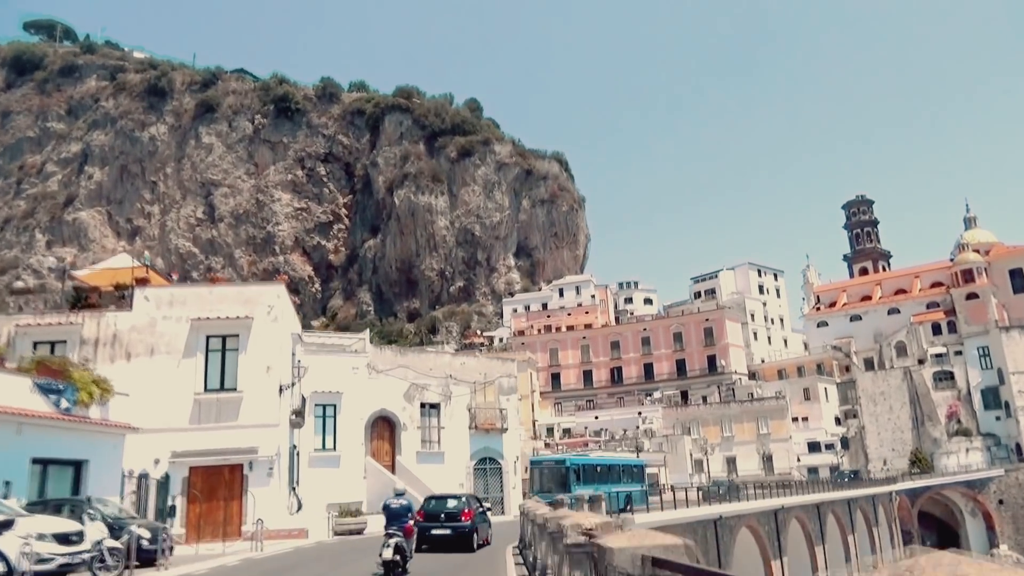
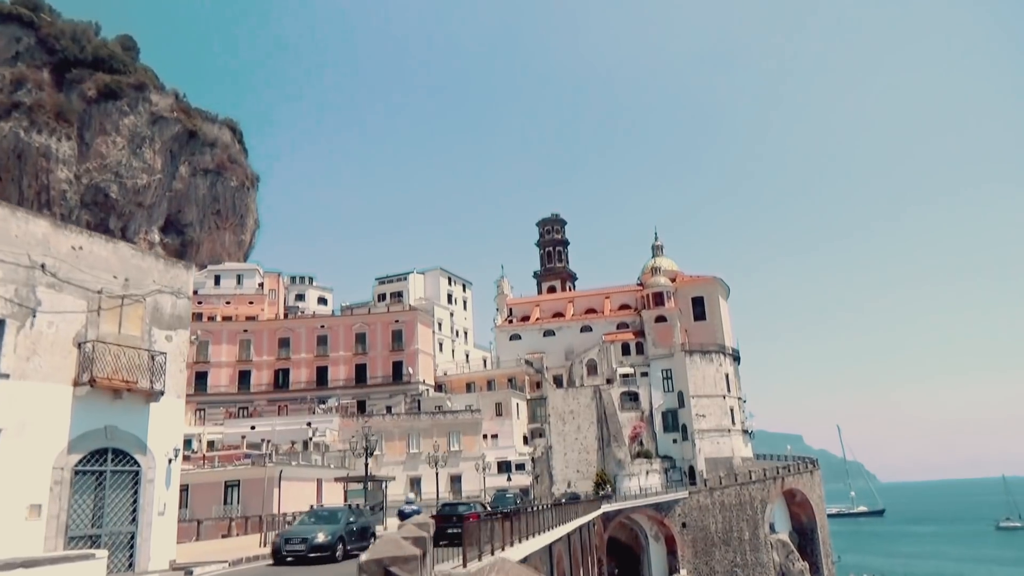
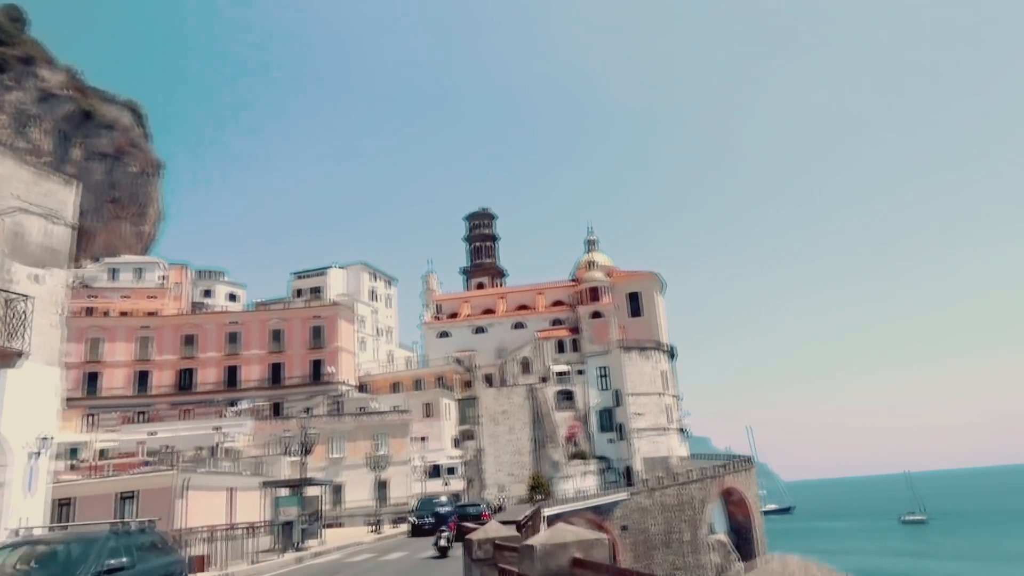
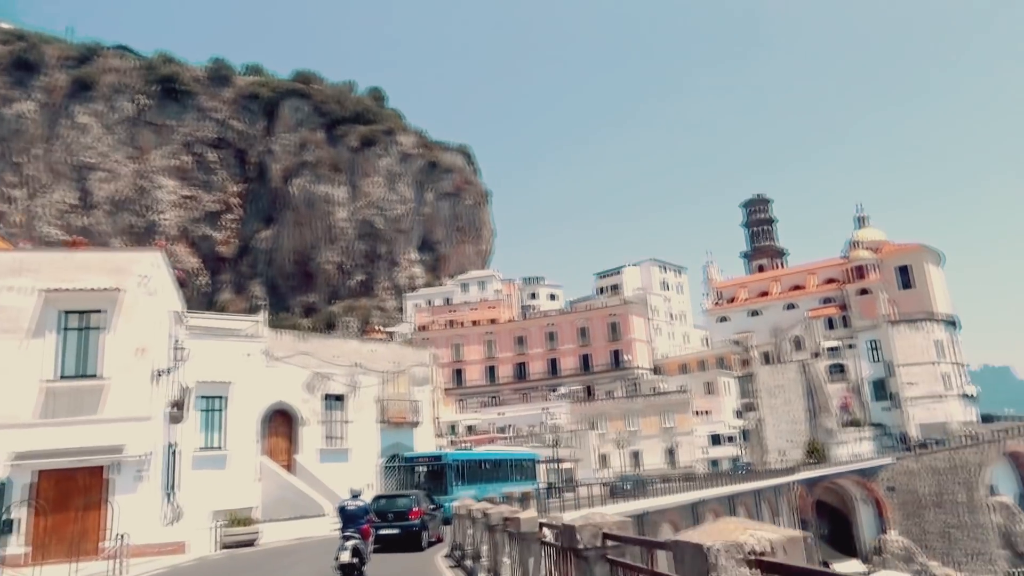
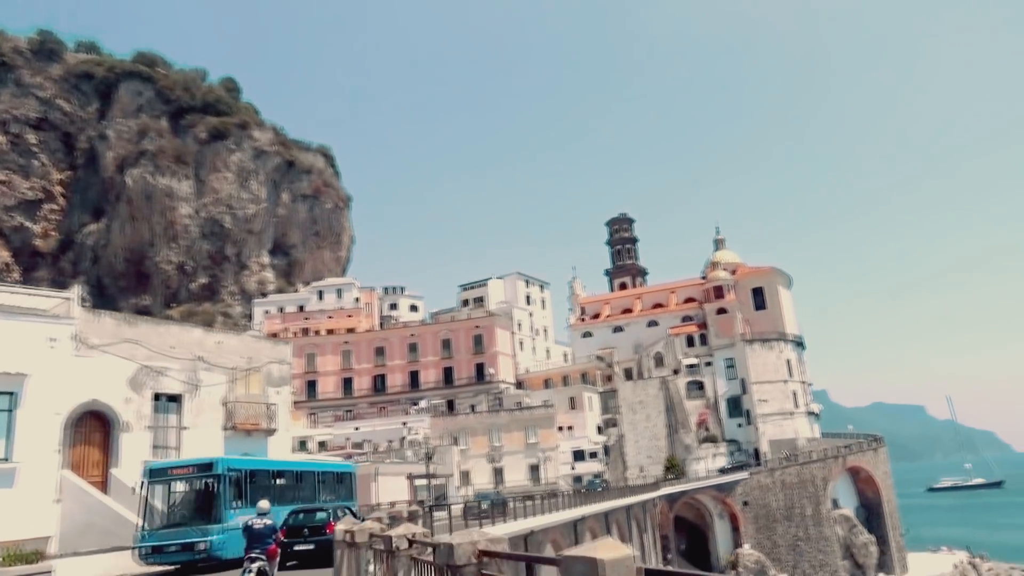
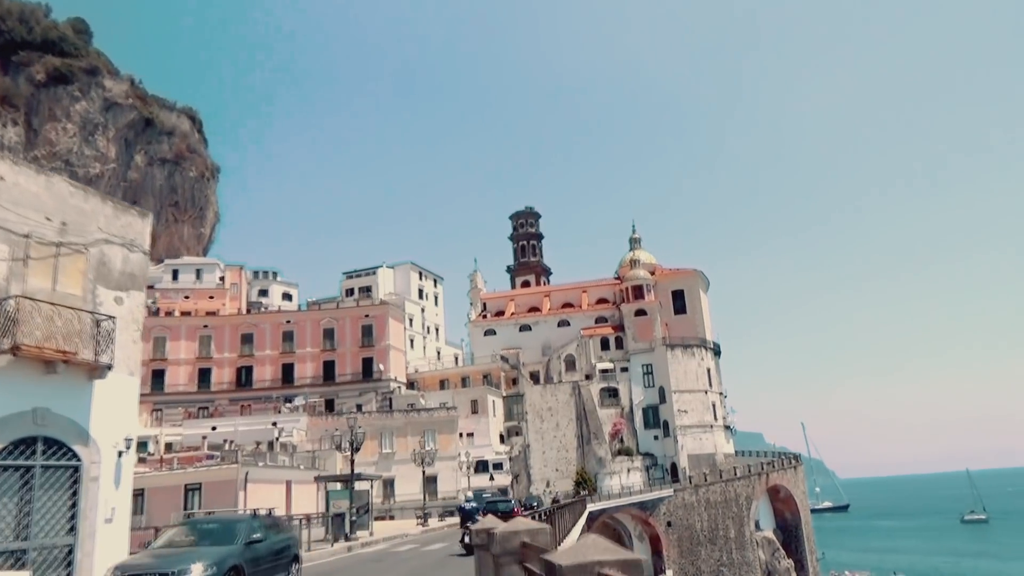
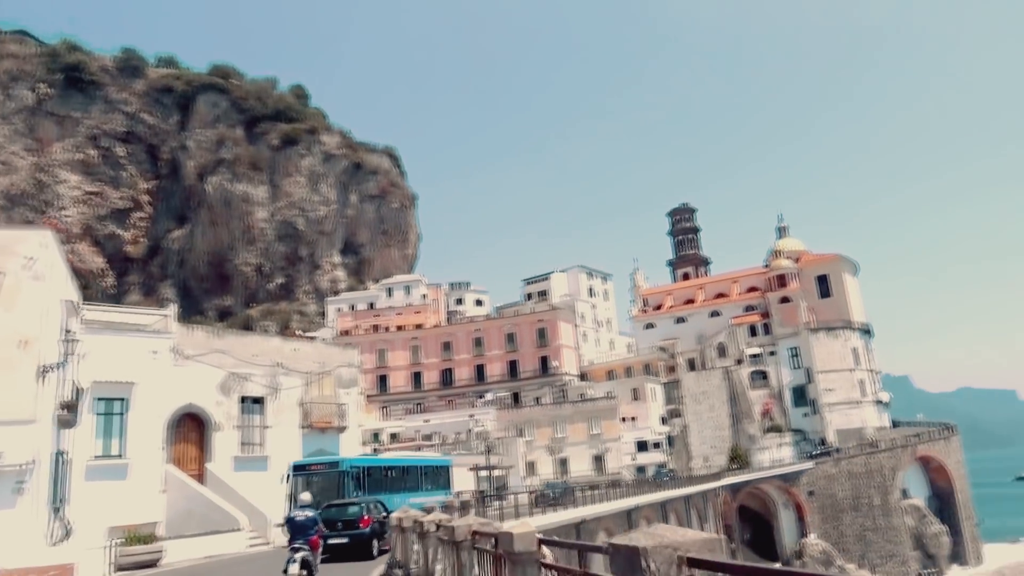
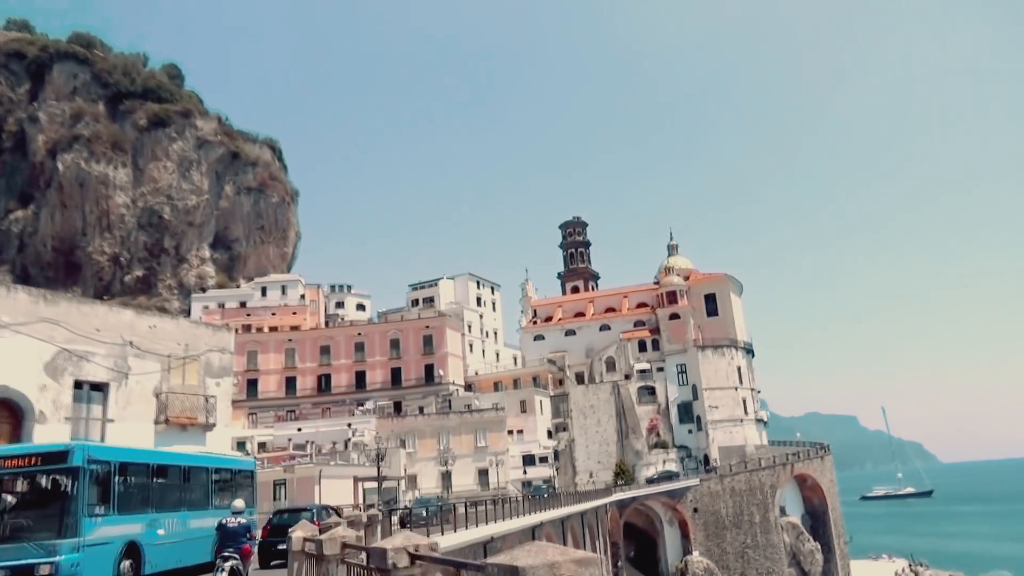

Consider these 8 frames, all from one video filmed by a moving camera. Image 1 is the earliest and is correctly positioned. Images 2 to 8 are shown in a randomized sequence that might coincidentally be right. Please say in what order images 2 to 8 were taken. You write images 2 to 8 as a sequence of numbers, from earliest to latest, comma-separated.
4, 7, 5, 8, 2, 6, 3
